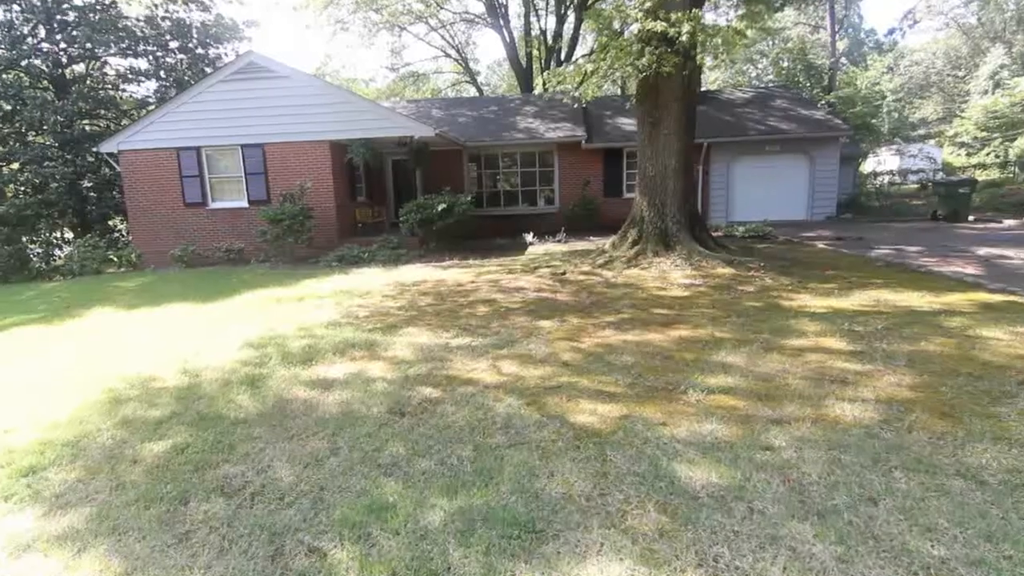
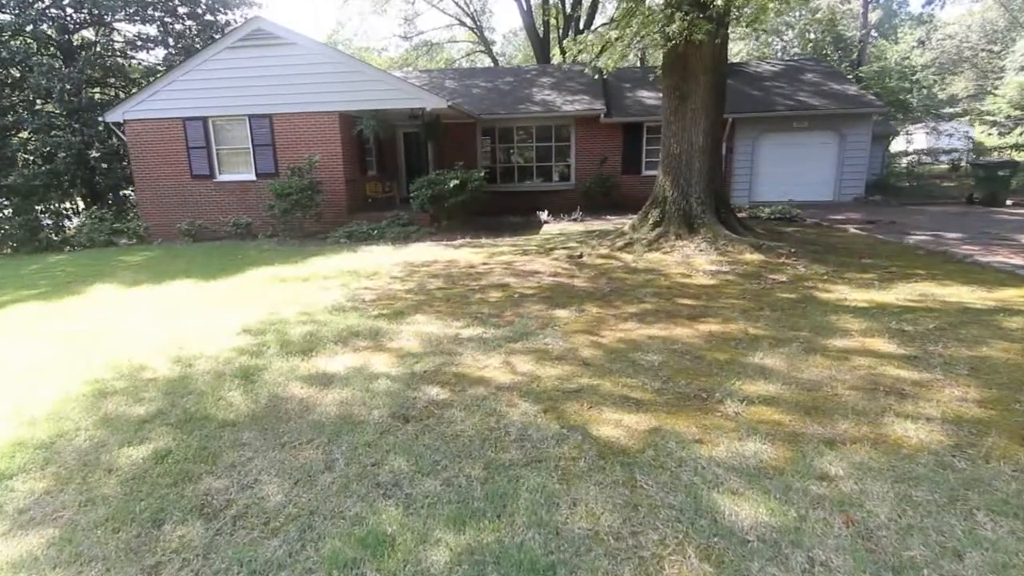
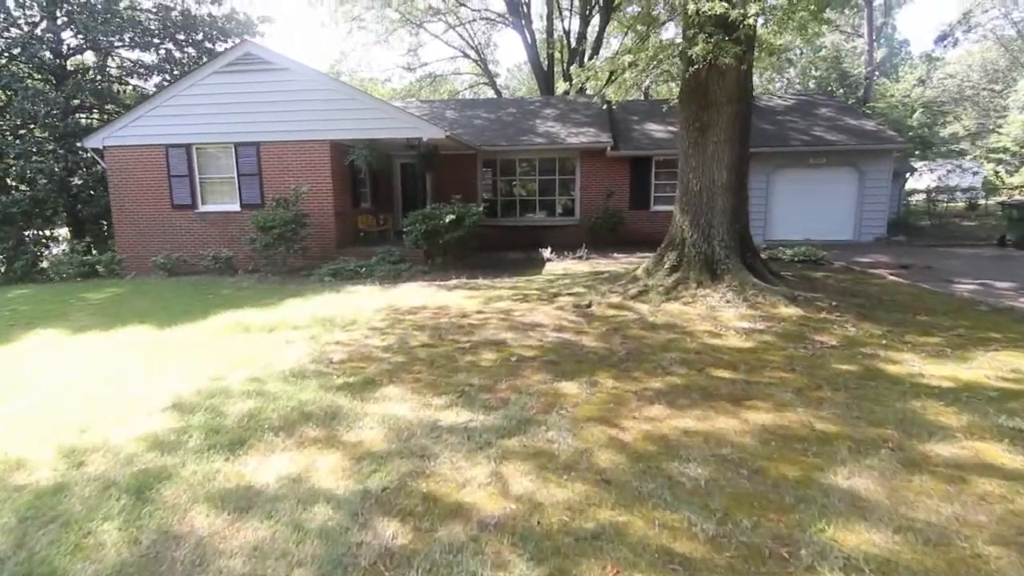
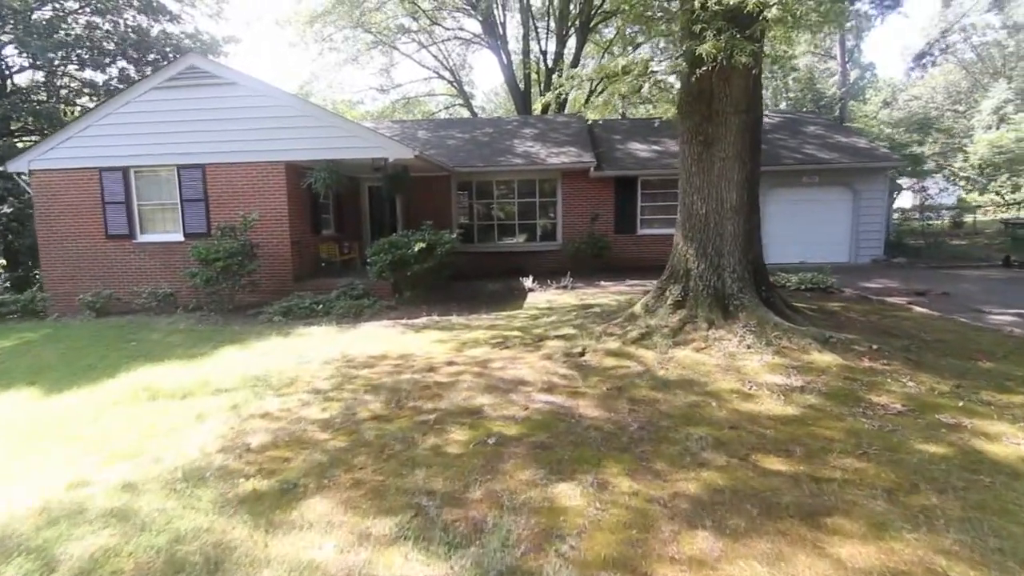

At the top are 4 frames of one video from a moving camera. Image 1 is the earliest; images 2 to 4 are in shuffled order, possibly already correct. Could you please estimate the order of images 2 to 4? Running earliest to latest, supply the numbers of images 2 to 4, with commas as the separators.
2, 3, 4
